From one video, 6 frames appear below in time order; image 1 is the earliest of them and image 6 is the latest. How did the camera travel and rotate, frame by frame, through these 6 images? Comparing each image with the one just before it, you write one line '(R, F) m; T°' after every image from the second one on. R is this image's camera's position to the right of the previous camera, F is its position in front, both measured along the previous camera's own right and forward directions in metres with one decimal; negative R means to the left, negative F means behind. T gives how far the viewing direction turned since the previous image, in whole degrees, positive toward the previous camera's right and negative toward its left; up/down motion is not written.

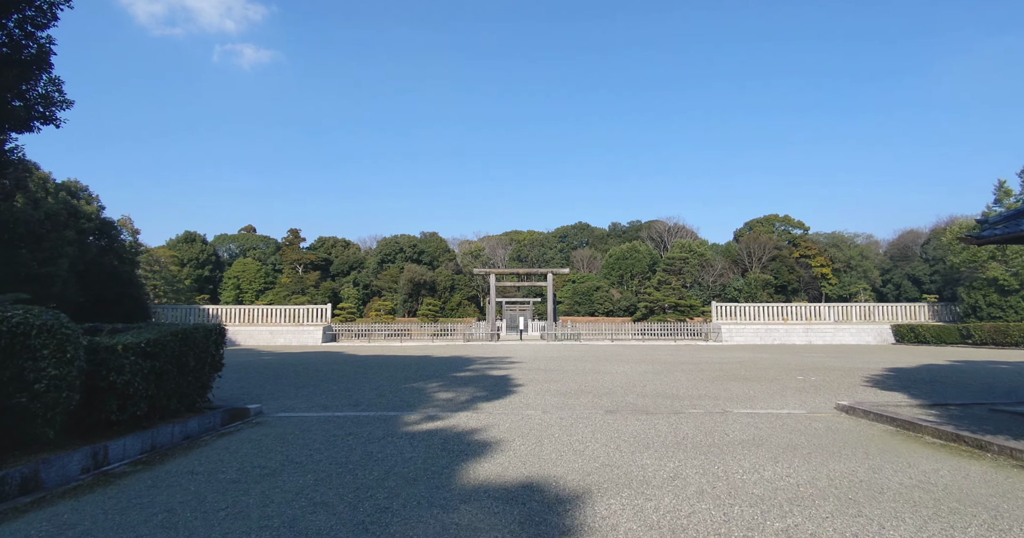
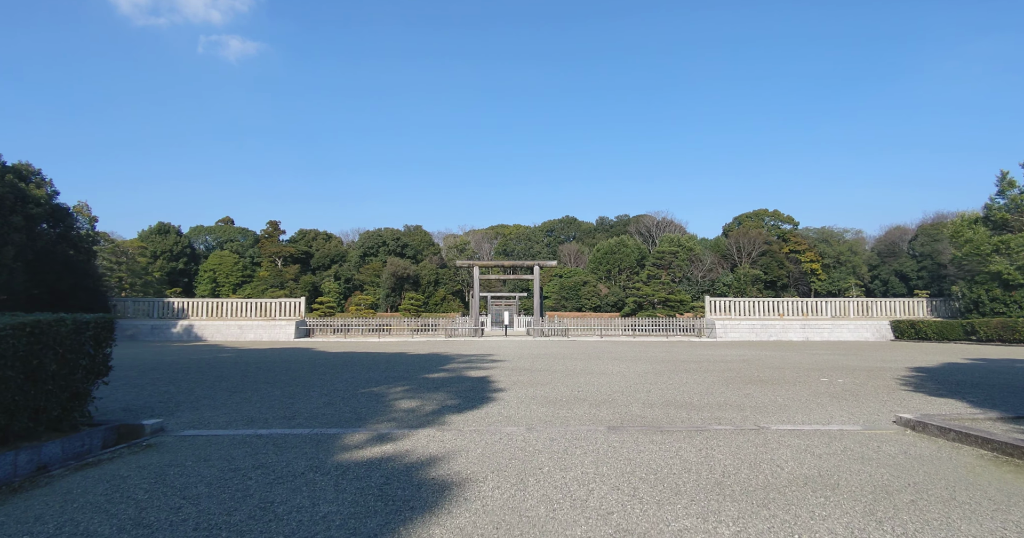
(+0.1, +1.7) m; +1°
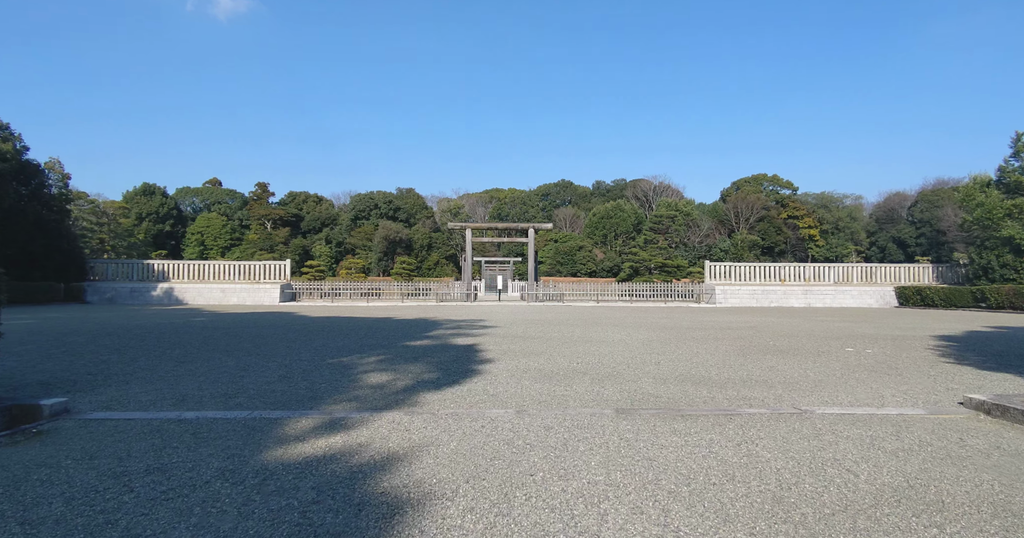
(+0.1, +1.2) m; +1°
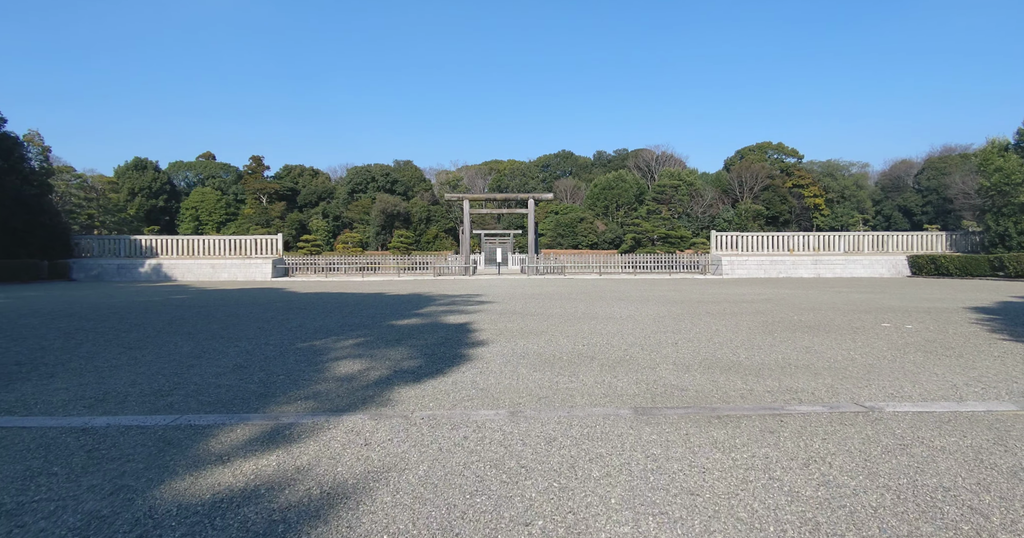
(+0.1, +1.0) m; 0°
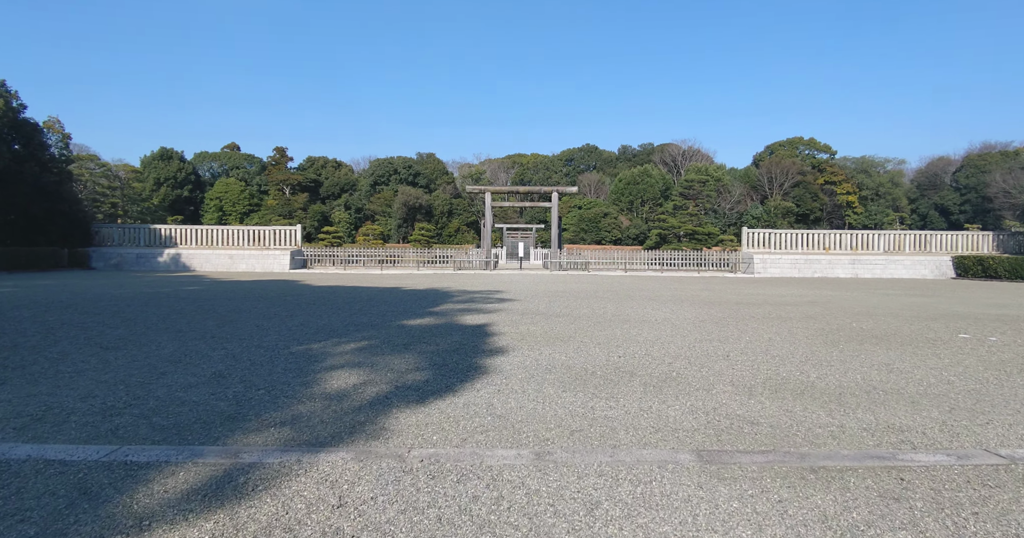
(0.0, +0.9) m; -2°
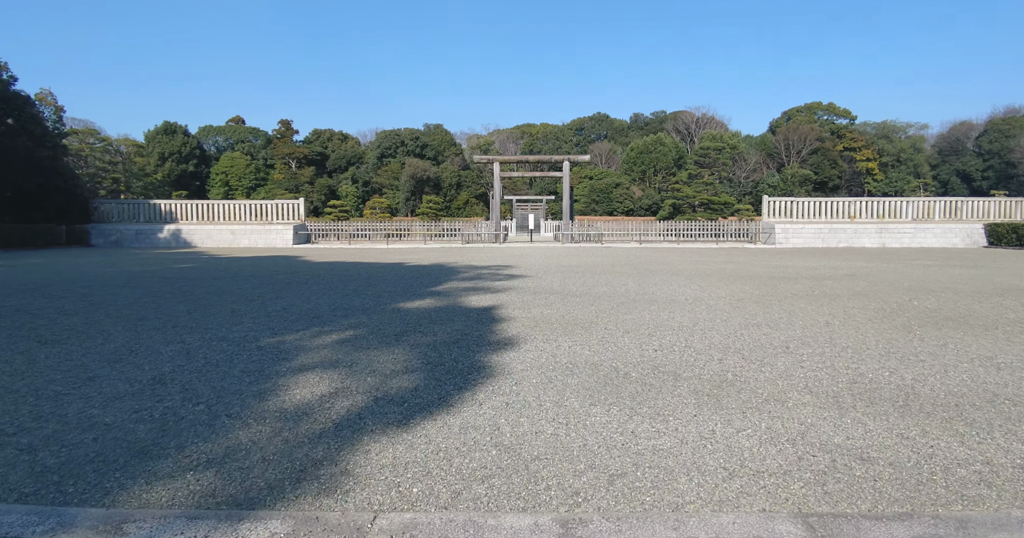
(0.0, +1.0) m; -1°
